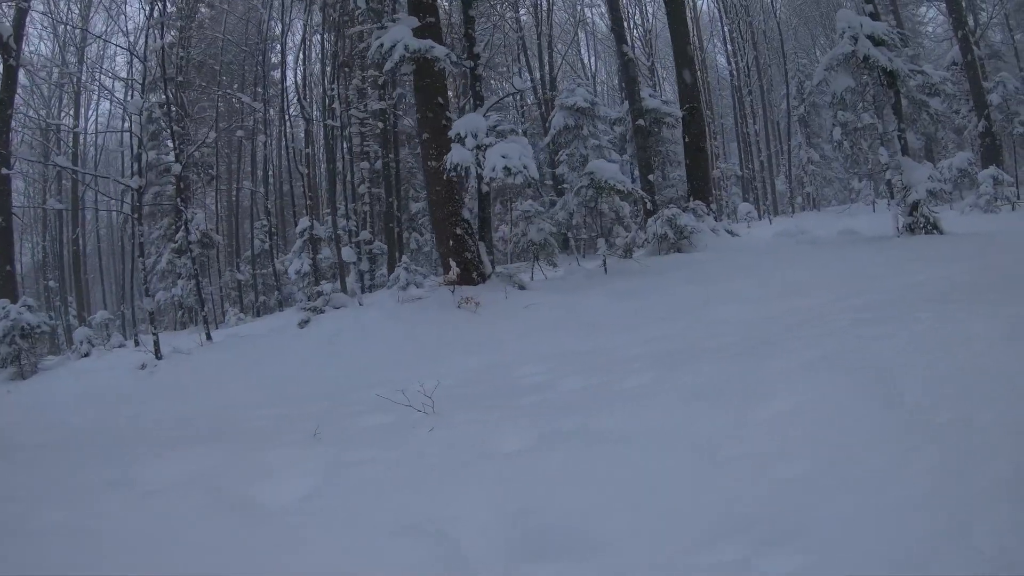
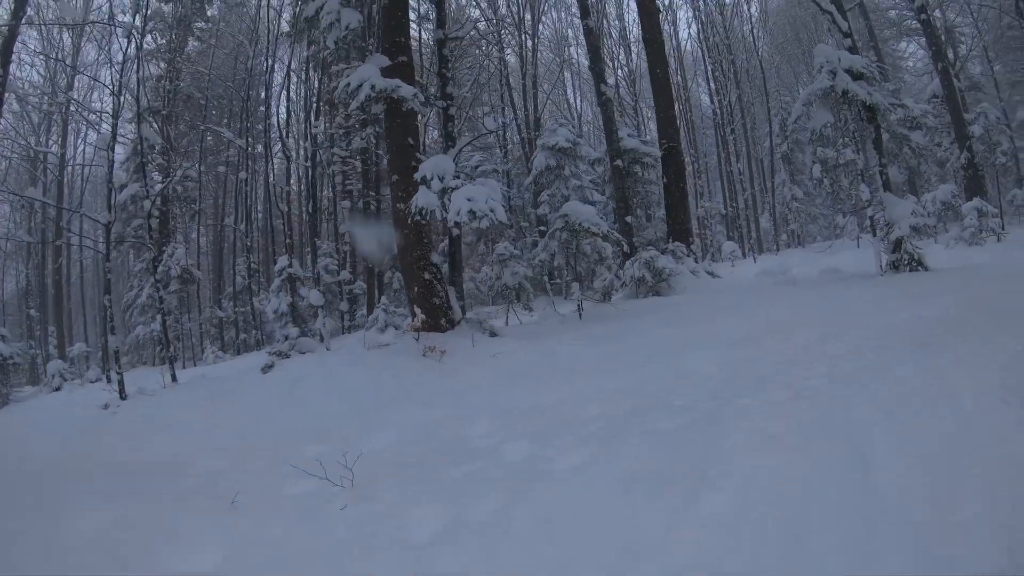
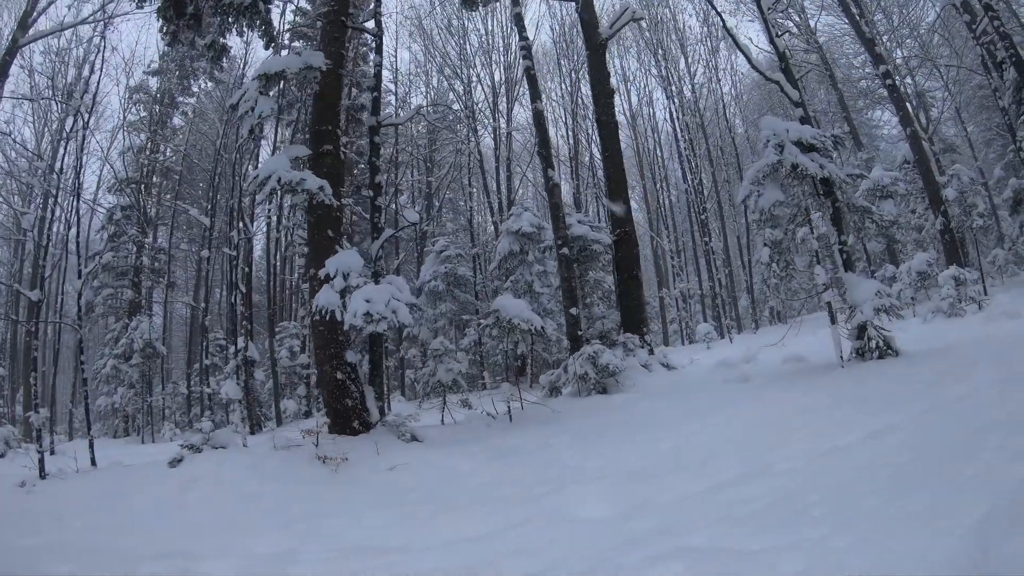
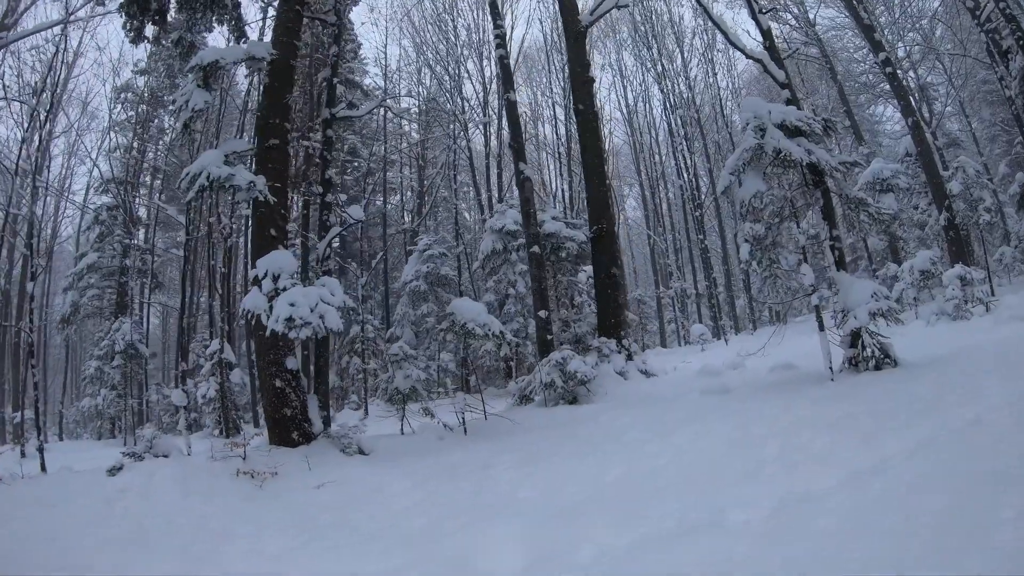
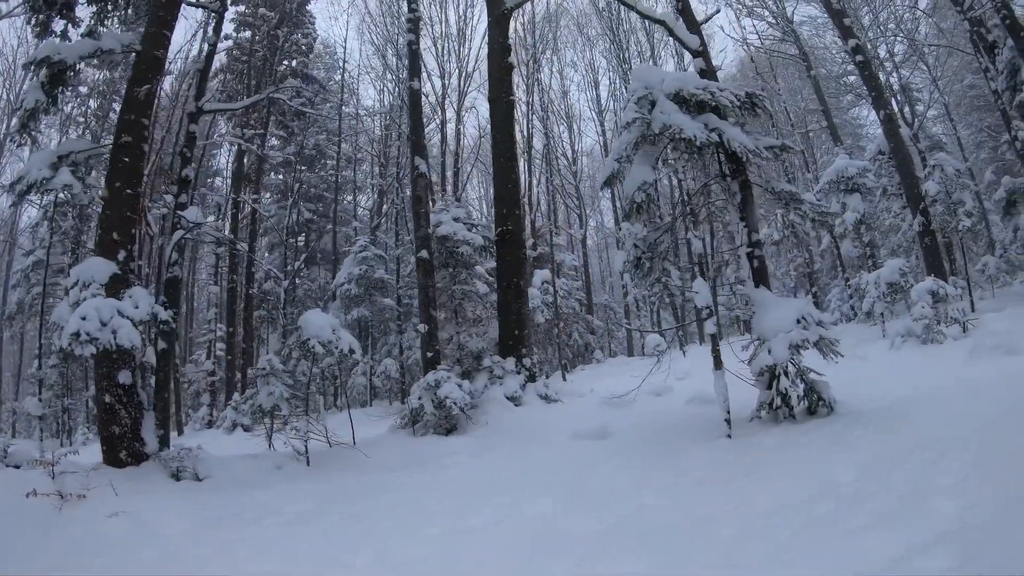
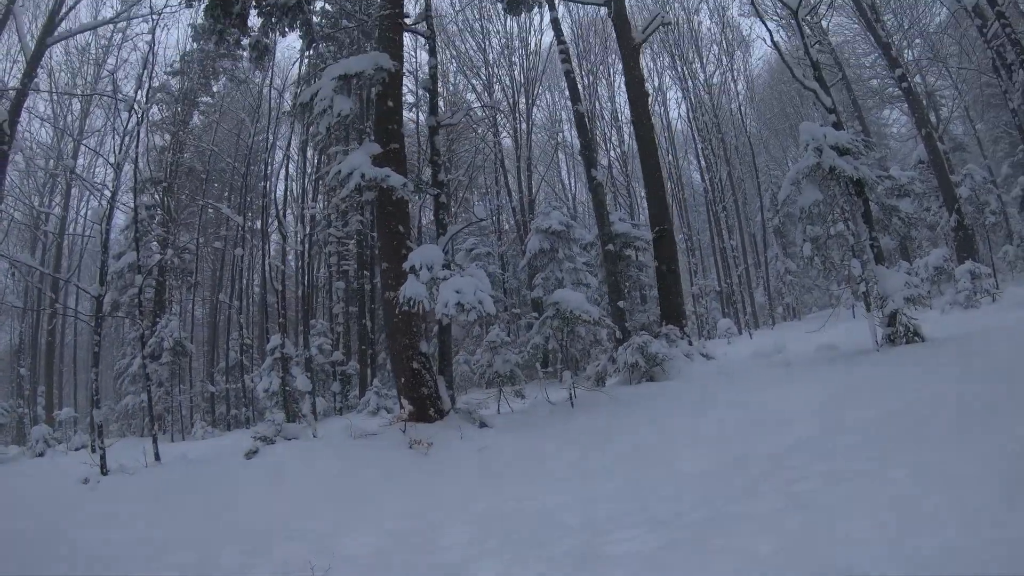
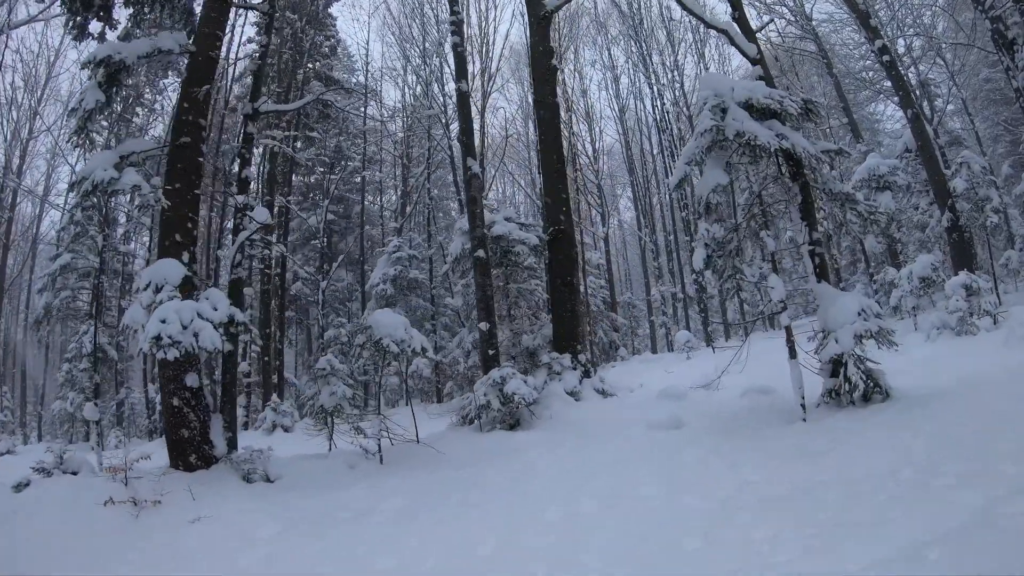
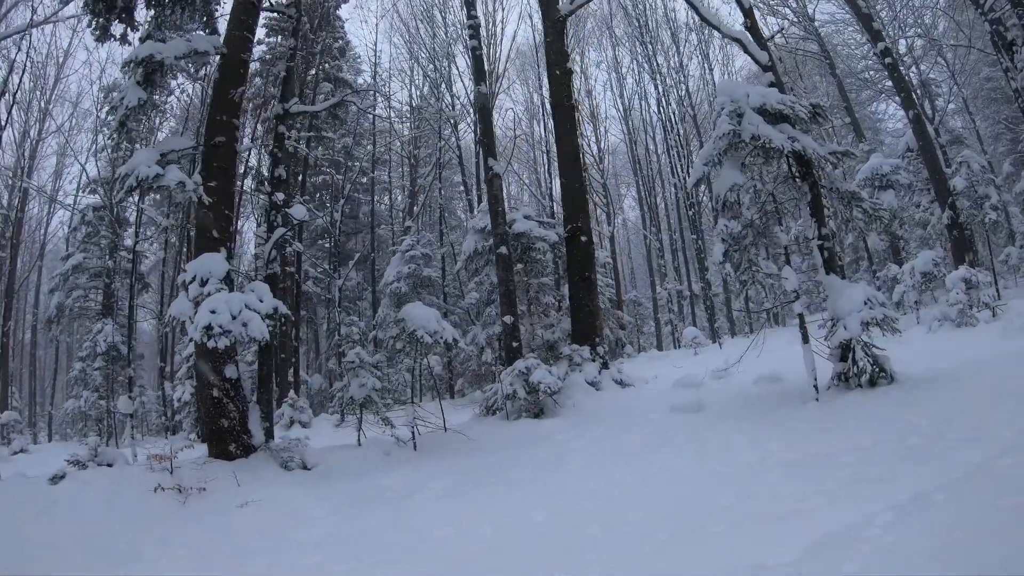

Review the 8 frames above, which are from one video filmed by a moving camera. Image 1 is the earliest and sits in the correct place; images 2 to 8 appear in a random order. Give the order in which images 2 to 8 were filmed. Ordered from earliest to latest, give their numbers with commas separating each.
2, 6, 3, 4, 8, 7, 5
